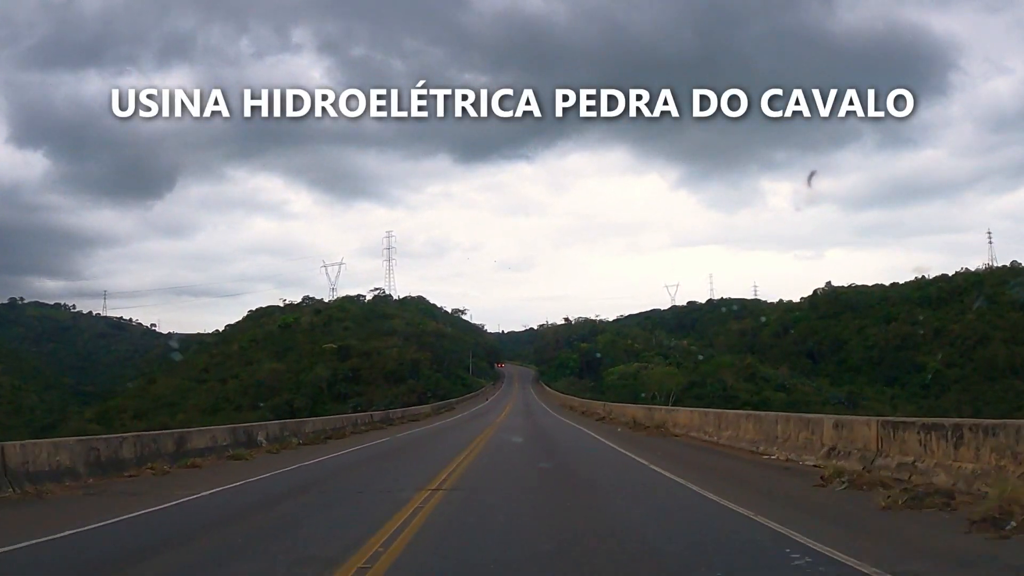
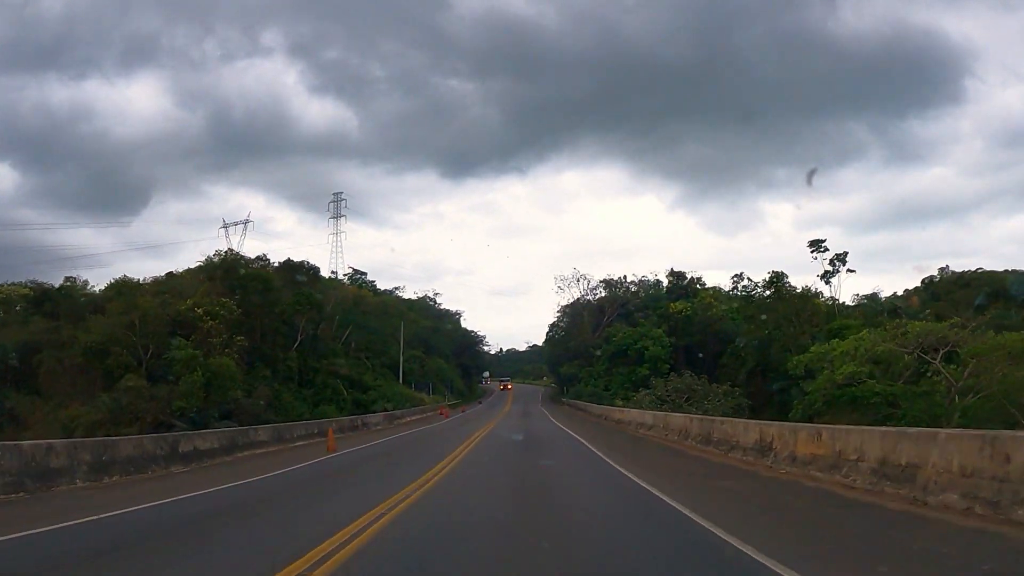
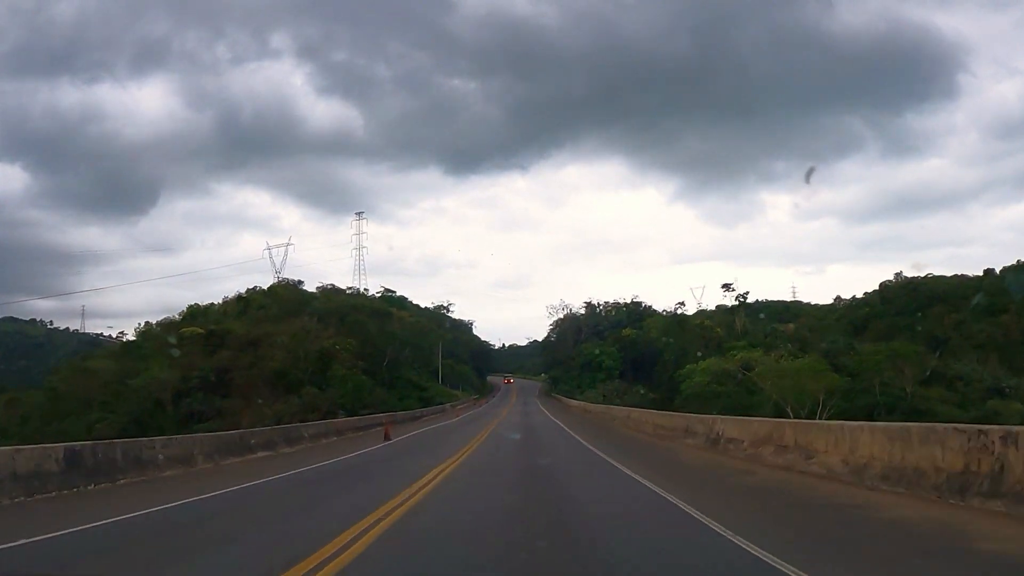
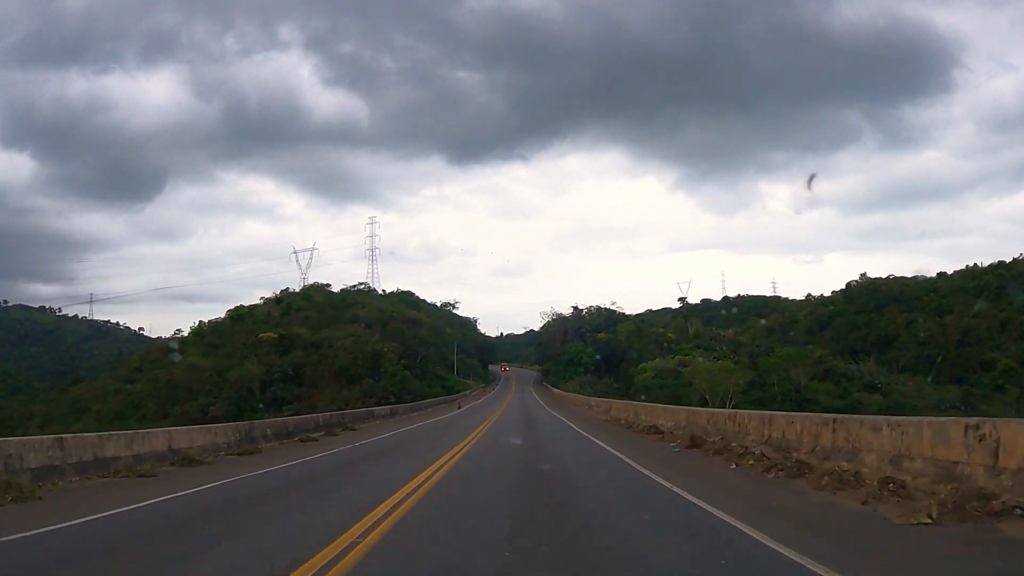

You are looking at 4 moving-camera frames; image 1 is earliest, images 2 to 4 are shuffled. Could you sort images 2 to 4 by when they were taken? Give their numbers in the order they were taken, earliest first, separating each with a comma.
4, 3, 2
